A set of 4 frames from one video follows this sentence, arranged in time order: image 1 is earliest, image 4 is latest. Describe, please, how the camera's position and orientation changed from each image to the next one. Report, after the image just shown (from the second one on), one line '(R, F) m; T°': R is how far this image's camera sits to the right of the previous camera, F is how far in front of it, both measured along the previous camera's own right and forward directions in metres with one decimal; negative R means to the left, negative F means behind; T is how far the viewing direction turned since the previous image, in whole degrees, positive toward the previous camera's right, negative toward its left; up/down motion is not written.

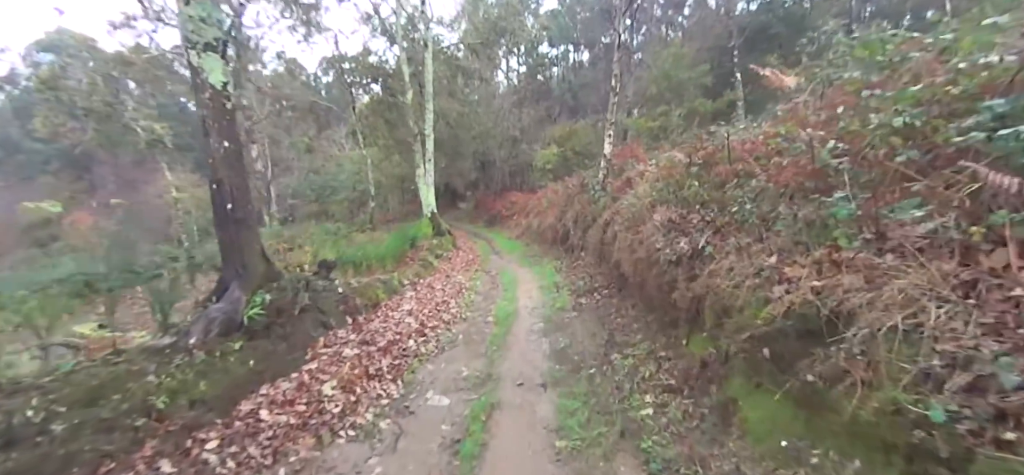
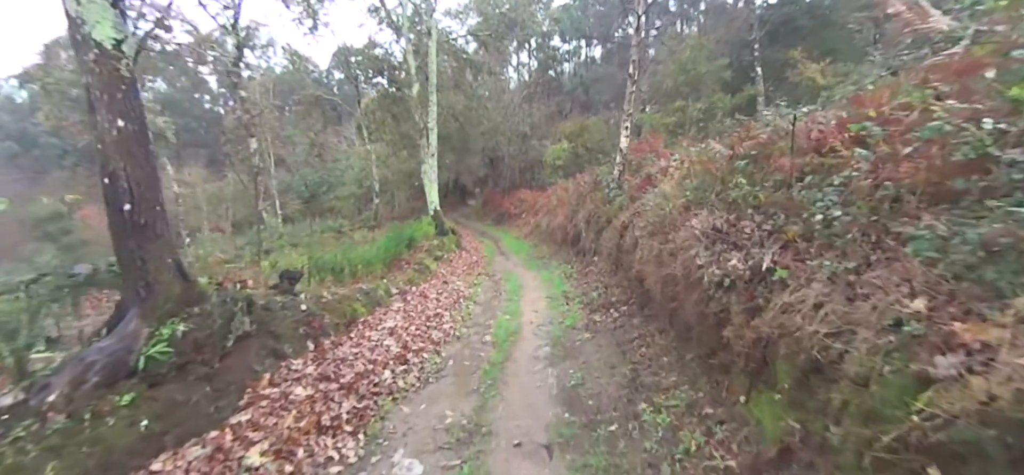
(+0.1, +1.1) m; -1°
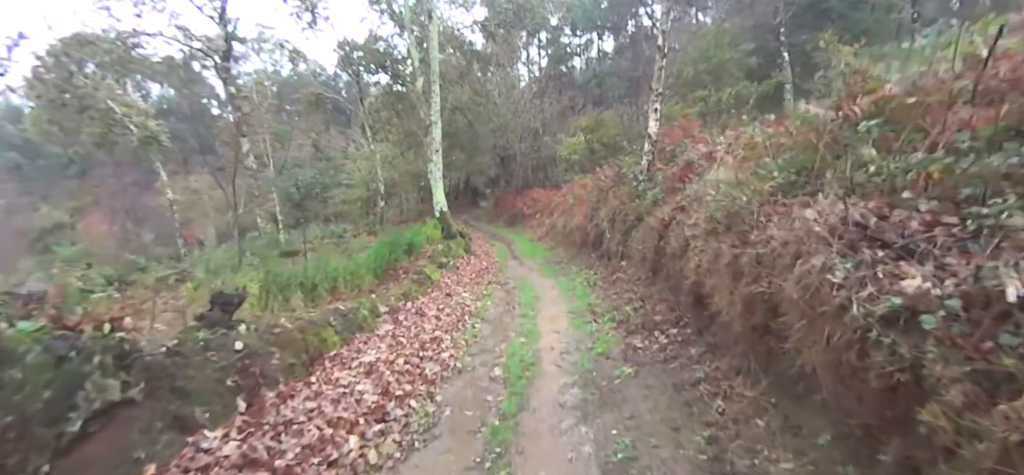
(0.0, +1.5) m; -2°
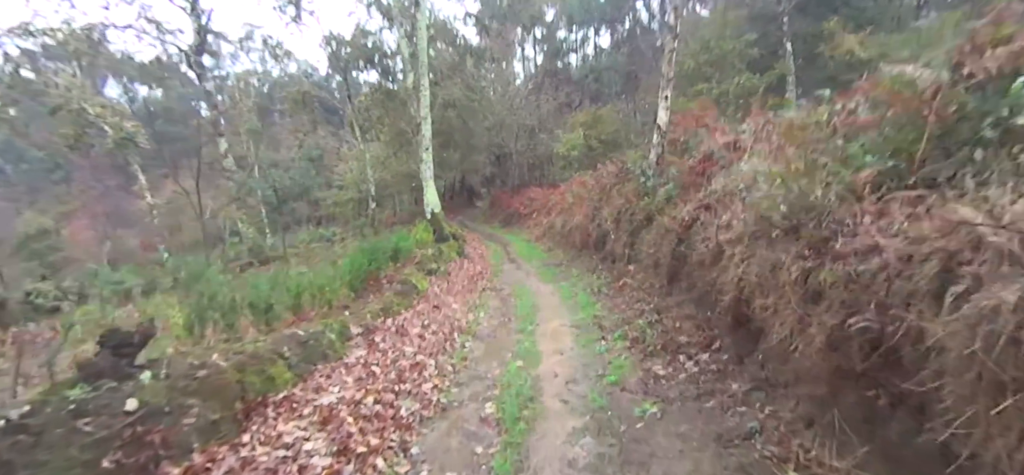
(0.0, +1.0) m; 0°
